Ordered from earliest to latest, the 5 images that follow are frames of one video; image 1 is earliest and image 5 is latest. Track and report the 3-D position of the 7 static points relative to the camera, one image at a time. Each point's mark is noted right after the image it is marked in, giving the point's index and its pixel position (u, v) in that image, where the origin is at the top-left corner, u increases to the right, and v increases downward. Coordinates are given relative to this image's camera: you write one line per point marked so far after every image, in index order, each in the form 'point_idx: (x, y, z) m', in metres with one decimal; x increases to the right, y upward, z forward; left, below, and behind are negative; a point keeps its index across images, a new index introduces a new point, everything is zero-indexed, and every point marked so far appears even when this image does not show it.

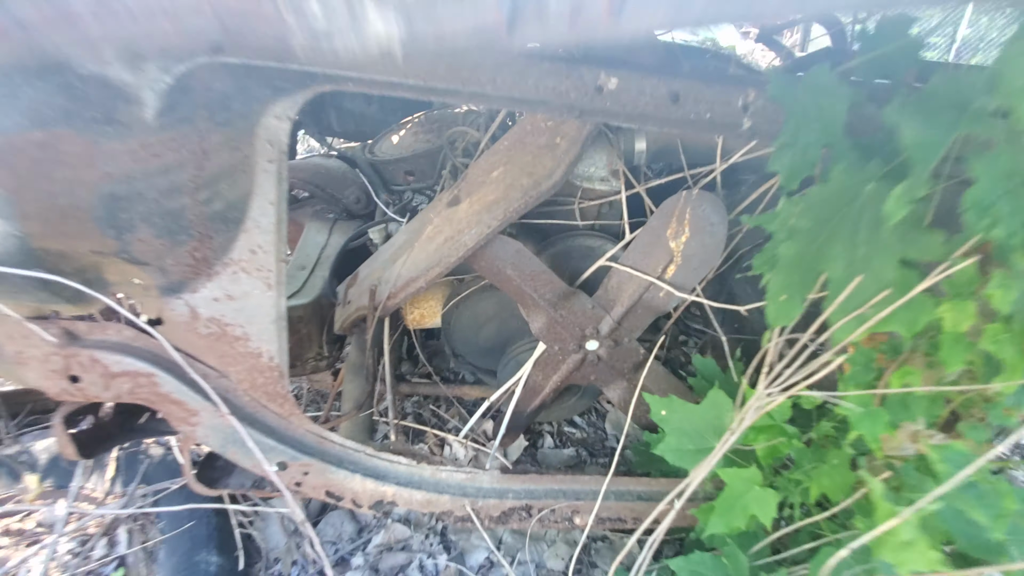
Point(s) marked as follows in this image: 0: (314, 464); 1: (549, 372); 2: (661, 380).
0: (-0.3, -0.3, +0.9) m
1: (+0.1, -0.2, +1.1) m
2: (+0.3, -0.2, +1.1) m
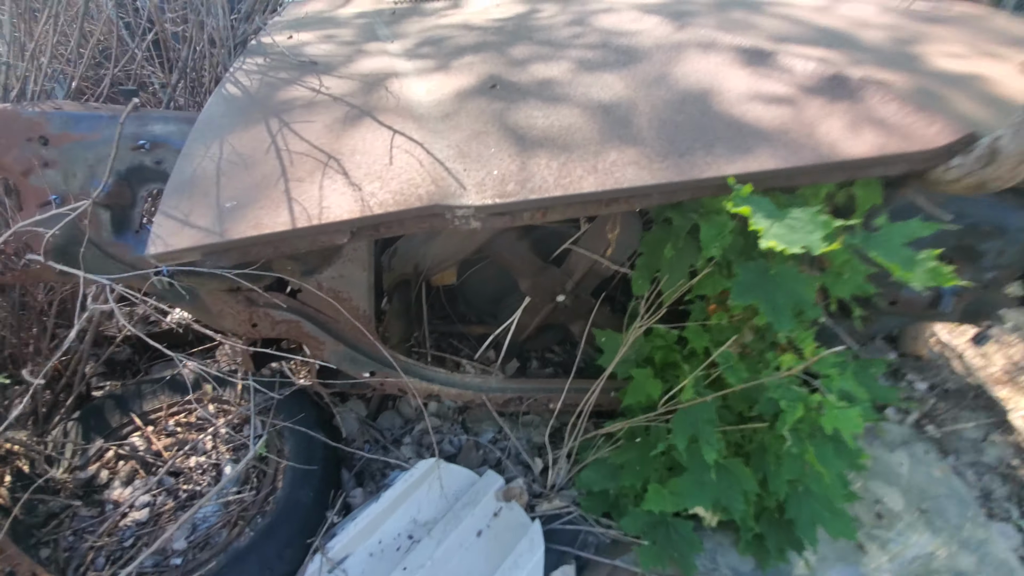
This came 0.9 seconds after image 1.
0: (-0.3, -0.2, +1.5) m
1: (+0.1, -0.1, +1.6) m
2: (+0.3, -0.1, +1.7) m
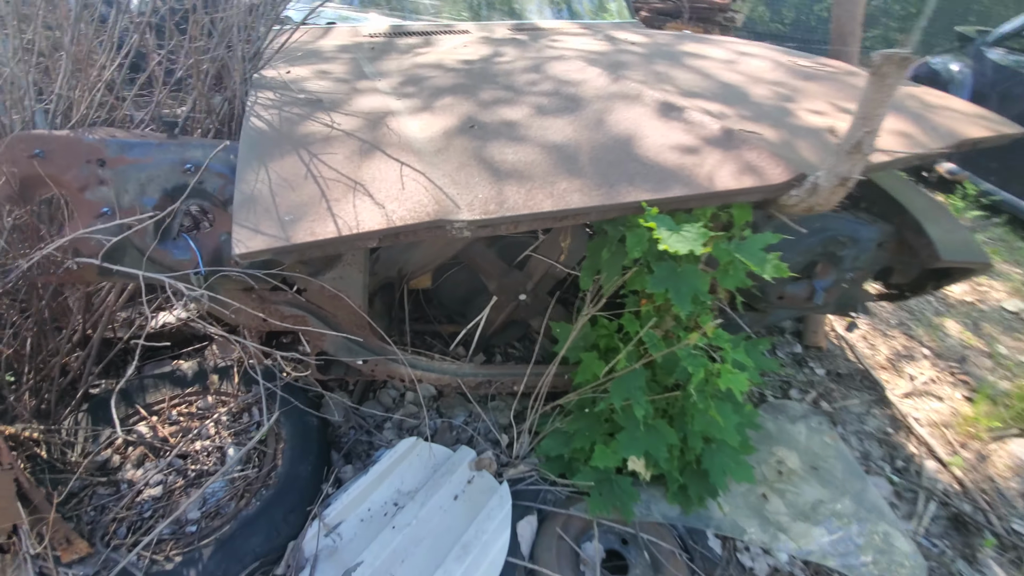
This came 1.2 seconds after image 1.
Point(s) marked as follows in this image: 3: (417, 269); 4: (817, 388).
0: (-0.4, -0.2, +1.8) m
1: (-0.1, -0.1, +2.0) m
2: (+0.2, -0.1, +2.0) m
3: (-0.3, +0.1, +1.9) m
4: (+1.4, -0.5, +2.7) m
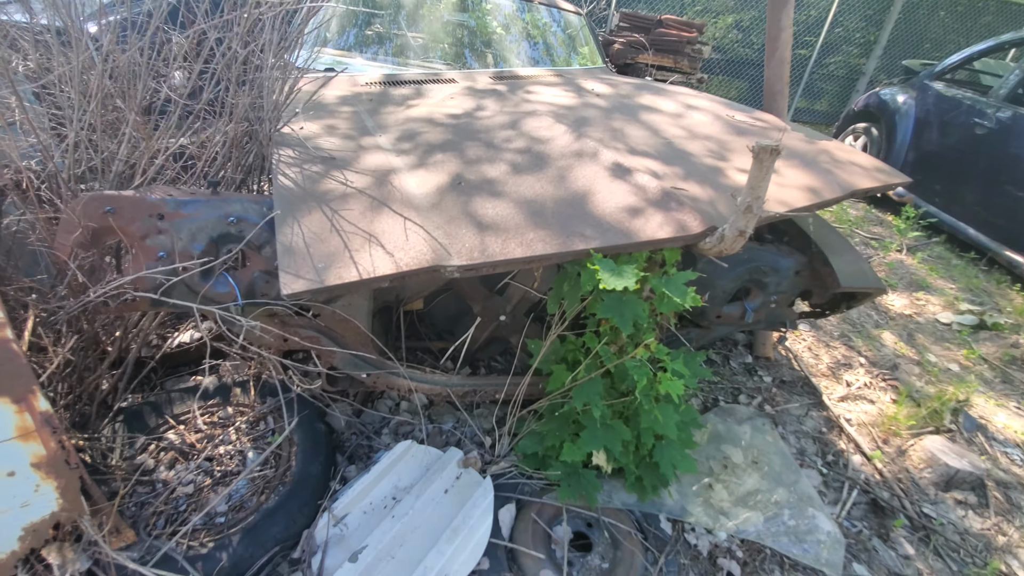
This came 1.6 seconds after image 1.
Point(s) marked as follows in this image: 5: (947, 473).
0: (-0.5, -0.3, +2.1) m
1: (-0.1, -0.2, +2.3) m
2: (+0.1, -0.2, +2.3) m
3: (-0.4, 0.0, +2.2) m
4: (+1.3, -0.6, +3.0) m
5: (+2.0, -0.8, +2.6) m
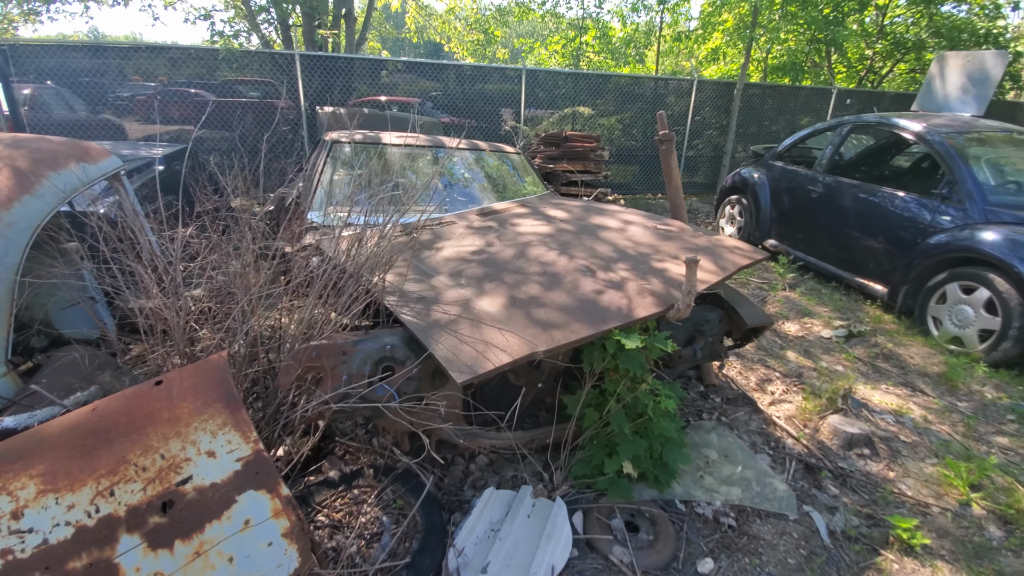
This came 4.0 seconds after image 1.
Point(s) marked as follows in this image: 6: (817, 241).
0: (-0.2, -0.8, +3.0) m
1: (+0.1, -0.6, +3.3) m
2: (+0.3, -0.6, +3.3) m
3: (-0.2, -0.5, +3.1) m
4: (+1.5, -0.9, +4.1) m
5: (+2.2, -1.0, +3.8) m
6: (+3.6, +0.6, +6.7) m
